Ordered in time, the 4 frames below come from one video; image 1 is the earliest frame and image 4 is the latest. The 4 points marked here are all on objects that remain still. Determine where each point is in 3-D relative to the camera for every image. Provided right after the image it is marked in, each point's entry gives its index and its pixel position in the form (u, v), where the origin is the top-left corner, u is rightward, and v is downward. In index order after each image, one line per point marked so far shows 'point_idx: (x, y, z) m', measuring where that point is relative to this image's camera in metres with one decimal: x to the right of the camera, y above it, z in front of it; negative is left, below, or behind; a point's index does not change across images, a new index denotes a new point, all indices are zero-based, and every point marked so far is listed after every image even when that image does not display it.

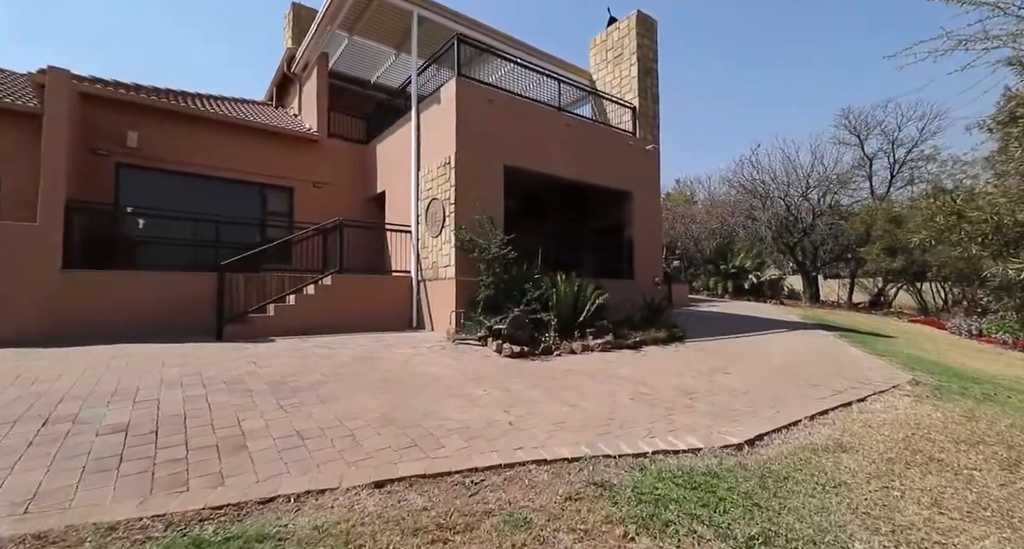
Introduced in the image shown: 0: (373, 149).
0: (-3.5, +3.1, +11.3) m
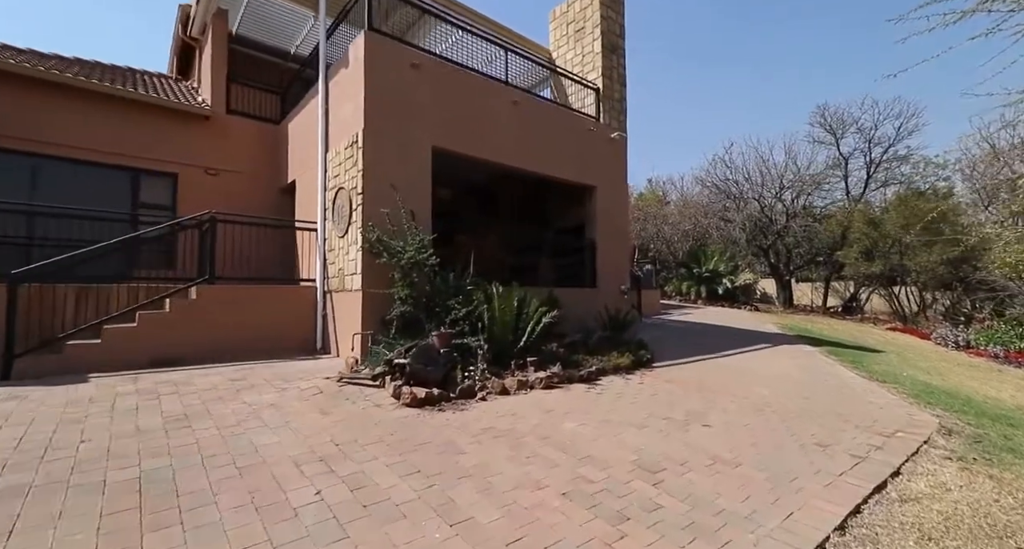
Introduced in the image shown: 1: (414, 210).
0: (-4.7, +3.0, +9.4) m
1: (-1.5, +1.0, +6.9) m
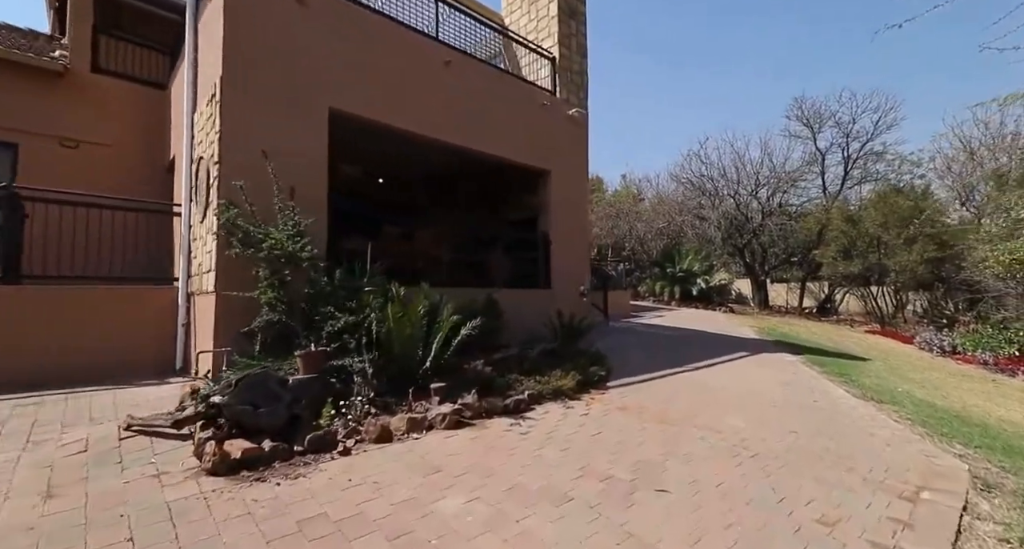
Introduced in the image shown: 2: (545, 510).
0: (-5.8, +3.0, +7.7) m
1: (-2.5, +1.0, +5.3) m
2: (+0.2, -1.4, +2.8) m
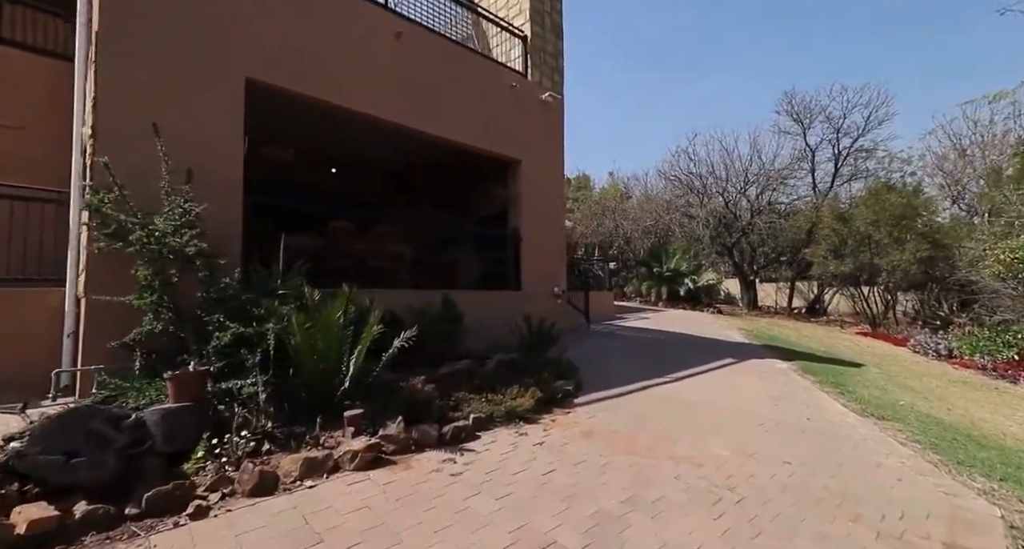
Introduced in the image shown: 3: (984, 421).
0: (-6.4, +3.0, +6.8) m
1: (-3.0, +1.0, +4.4) m
2: (-0.2, -1.4, +2.0) m
3: (+6.3, -1.9, +6.0) m
